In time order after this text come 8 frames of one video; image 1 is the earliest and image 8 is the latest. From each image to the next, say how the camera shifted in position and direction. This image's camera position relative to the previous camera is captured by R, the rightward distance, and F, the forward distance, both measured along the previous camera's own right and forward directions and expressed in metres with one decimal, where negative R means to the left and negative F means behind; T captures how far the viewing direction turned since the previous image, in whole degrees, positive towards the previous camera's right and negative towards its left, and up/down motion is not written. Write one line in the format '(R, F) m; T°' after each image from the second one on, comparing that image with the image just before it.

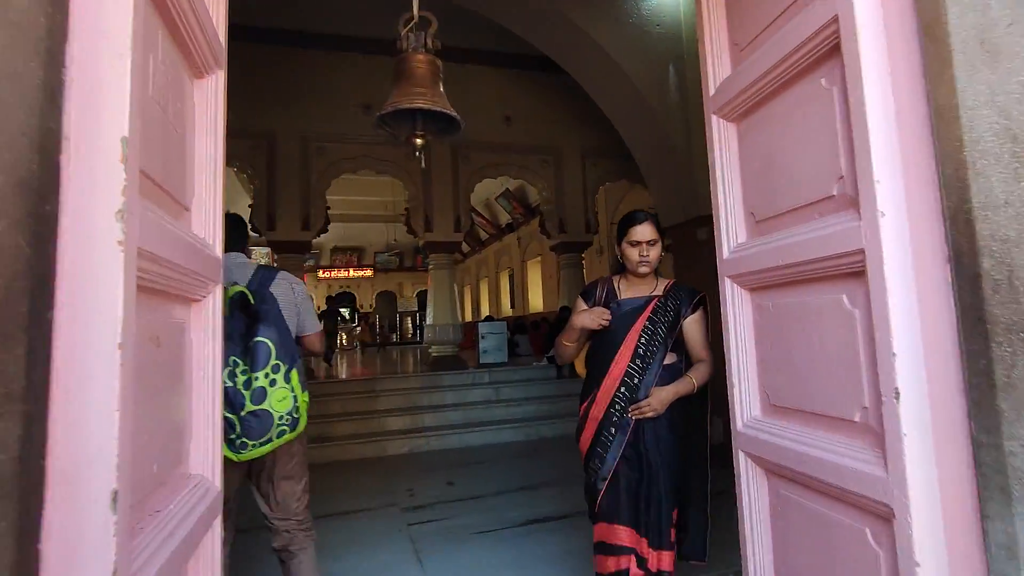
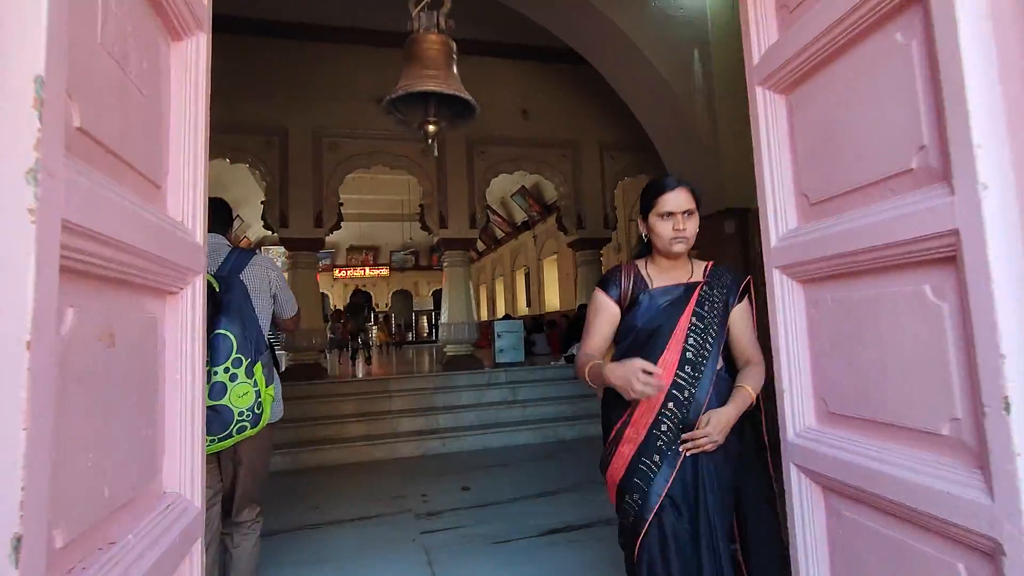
(0.0, +0.2) m; -2°
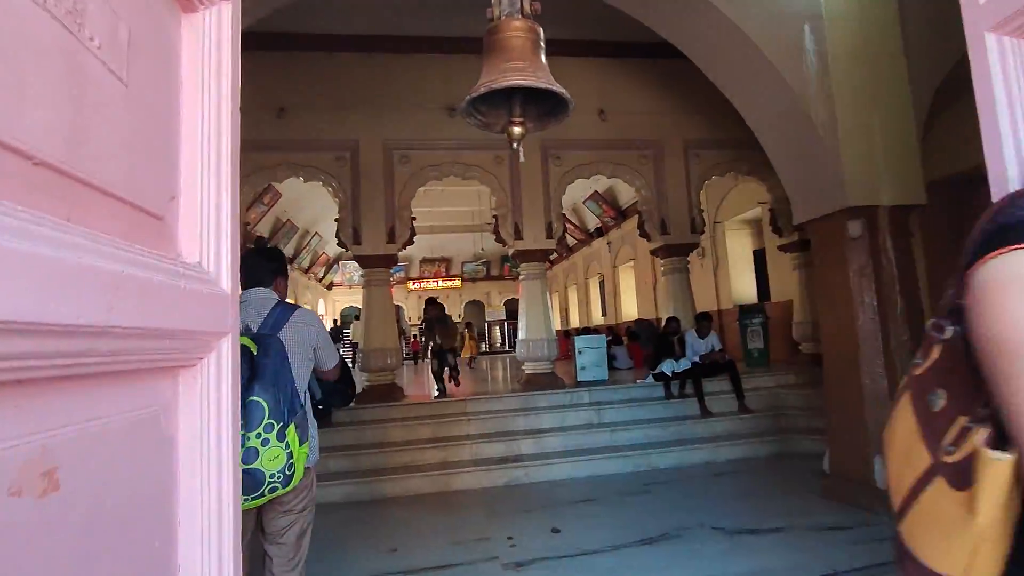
(-0.1, +0.4) m; -7°
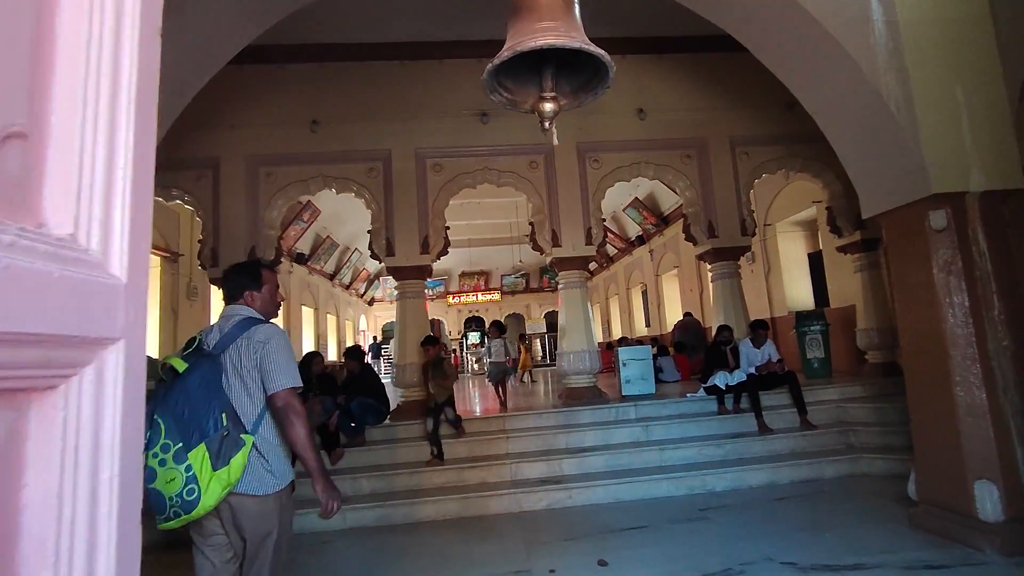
(0.0, +0.3) m; -4°
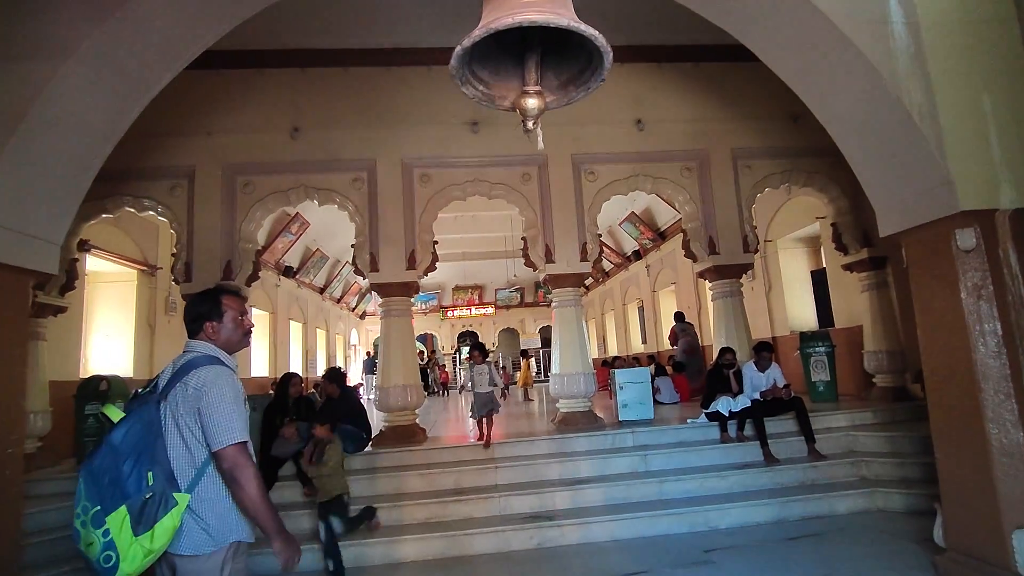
(0.0, +0.3) m; 0°
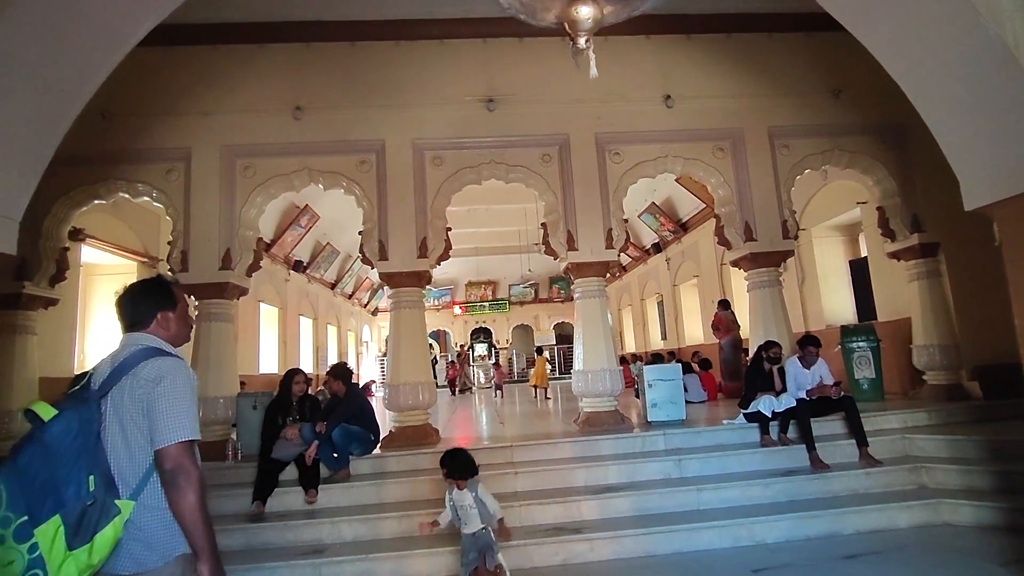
(-0.1, +0.4) m; -1°
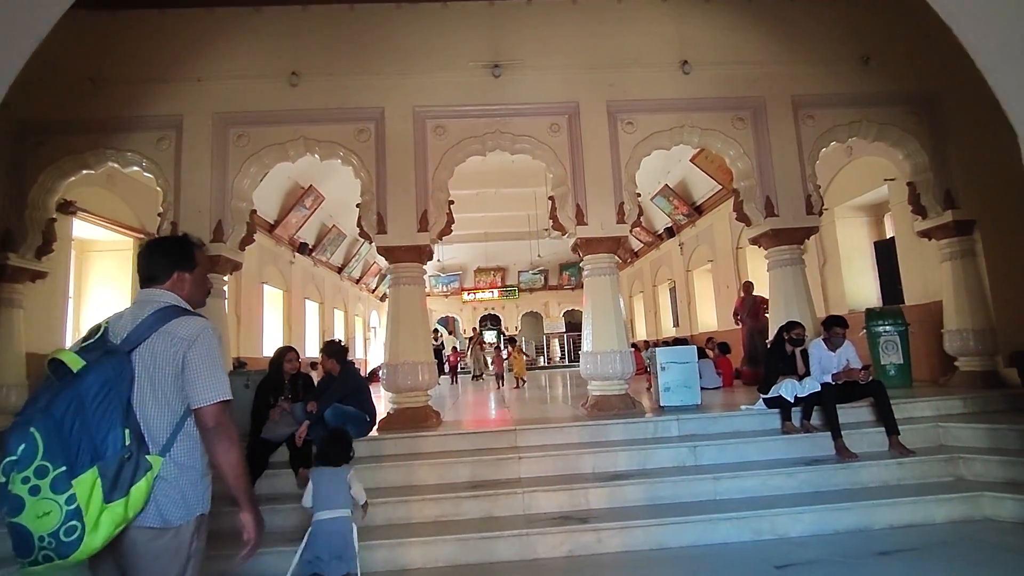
(0.0, +0.3) m; -1°
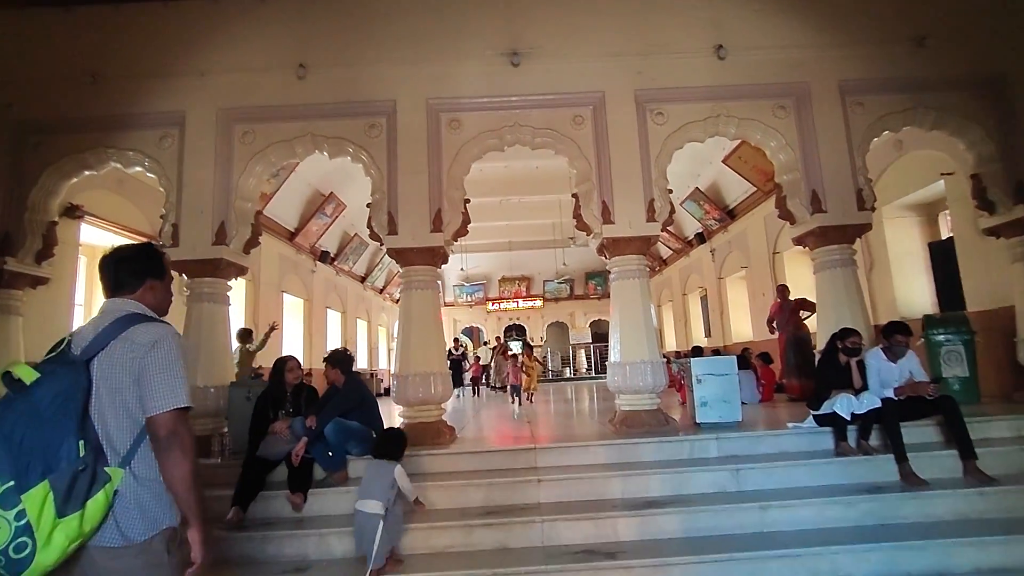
(+0.1, +0.4) m; -3°
